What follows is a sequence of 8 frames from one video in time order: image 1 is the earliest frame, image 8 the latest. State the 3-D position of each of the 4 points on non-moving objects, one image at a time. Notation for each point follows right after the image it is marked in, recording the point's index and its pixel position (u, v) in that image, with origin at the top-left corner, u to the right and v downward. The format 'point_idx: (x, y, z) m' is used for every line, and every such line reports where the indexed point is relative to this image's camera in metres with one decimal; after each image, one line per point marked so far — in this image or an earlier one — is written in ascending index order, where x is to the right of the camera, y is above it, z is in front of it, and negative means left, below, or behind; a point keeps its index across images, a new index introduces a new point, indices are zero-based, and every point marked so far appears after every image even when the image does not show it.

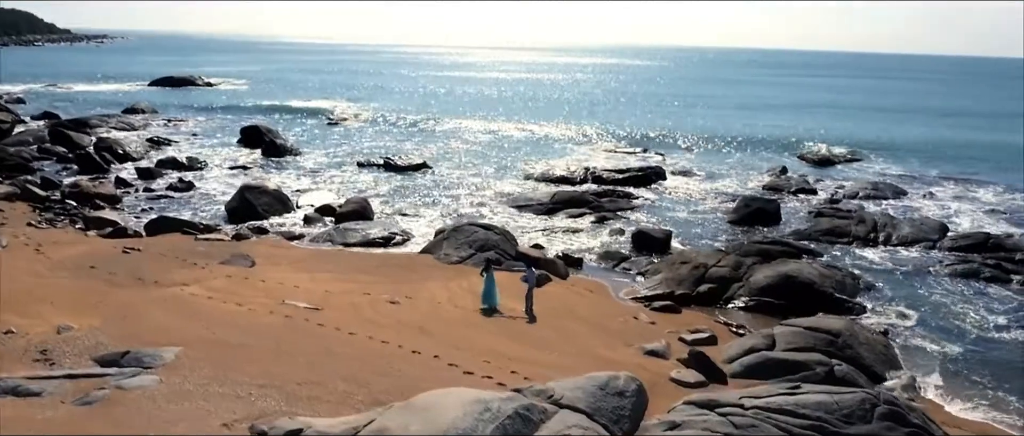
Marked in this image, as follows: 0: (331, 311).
0: (-3.4, -1.8, +15.1) m
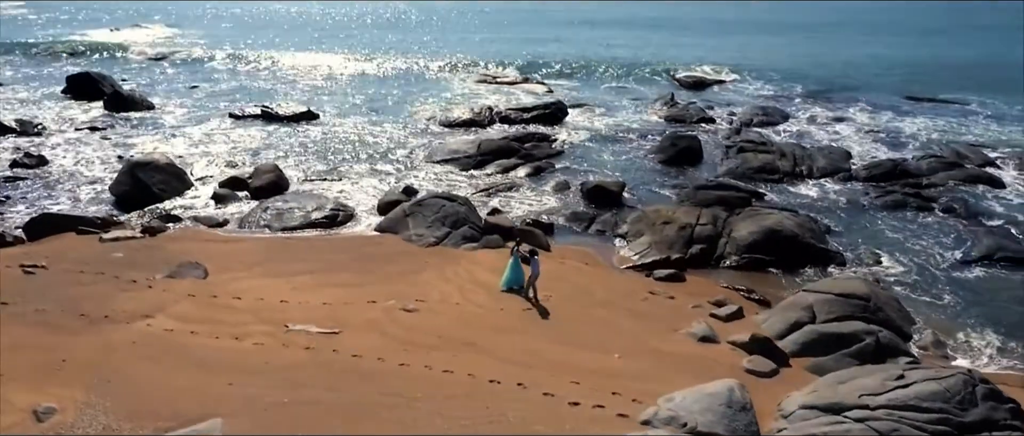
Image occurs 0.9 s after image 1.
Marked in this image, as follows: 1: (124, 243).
0: (-2.6, -1.9, +13.0) m
1: (-8.6, -0.6, +17.5) m
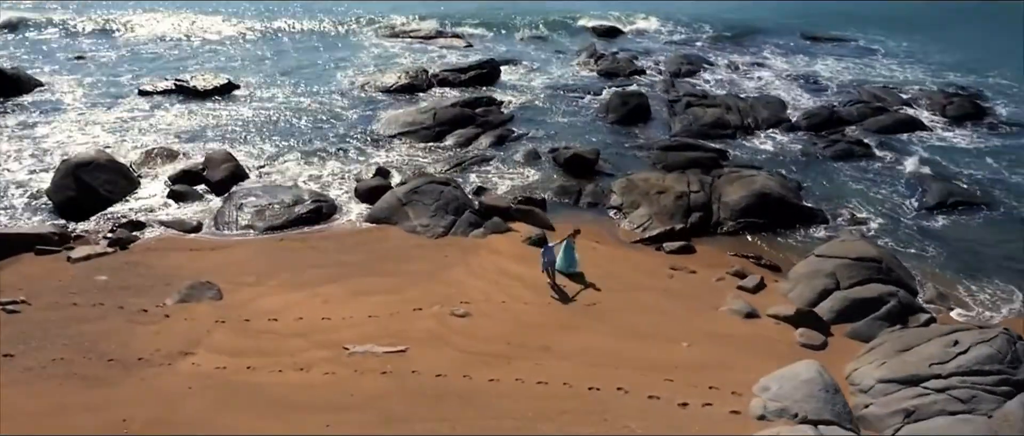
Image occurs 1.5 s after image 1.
0: (-1.5, -2.1, +12.5) m
1: (-8.2, -0.9, +15.7) m
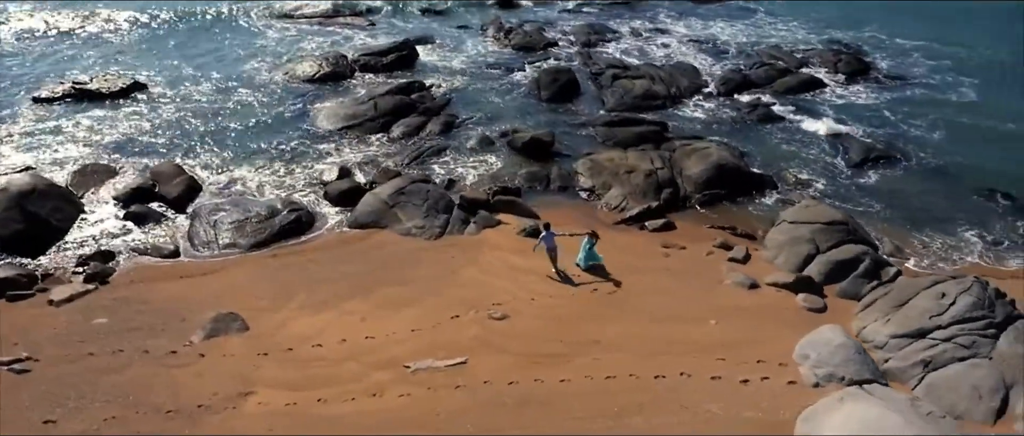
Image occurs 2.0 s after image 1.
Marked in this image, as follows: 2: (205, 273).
0: (-0.5, -2.3, +12.8) m
1: (-7.9, -1.6, +14.7) m
2: (-6.2, -1.1, +16.0) m
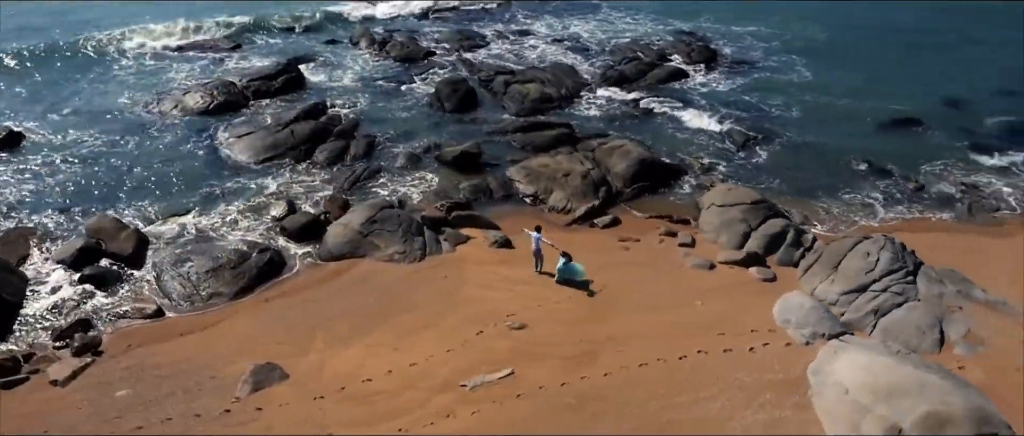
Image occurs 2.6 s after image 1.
0: (+0.2, -2.7, +14.0) m
1: (-7.4, -2.9, +14.1) m
2: (-6.2, -2.2, +15.8) m
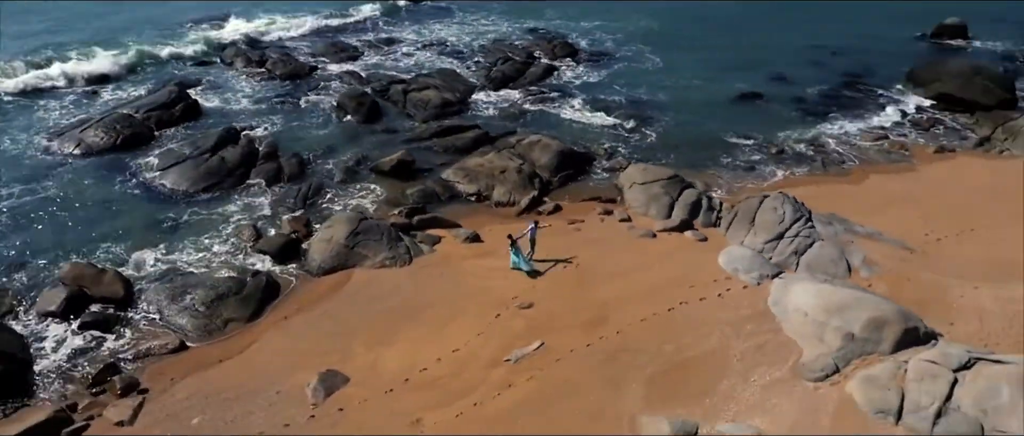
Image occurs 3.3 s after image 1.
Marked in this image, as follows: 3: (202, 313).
0: (+0.7, -2.5, +16.4) m
1: (-6.6, -3.6, +14.7) m
2: (-5.9, -2.8, +16.6) m
3: (-7.0, -2.2, +17.6) m
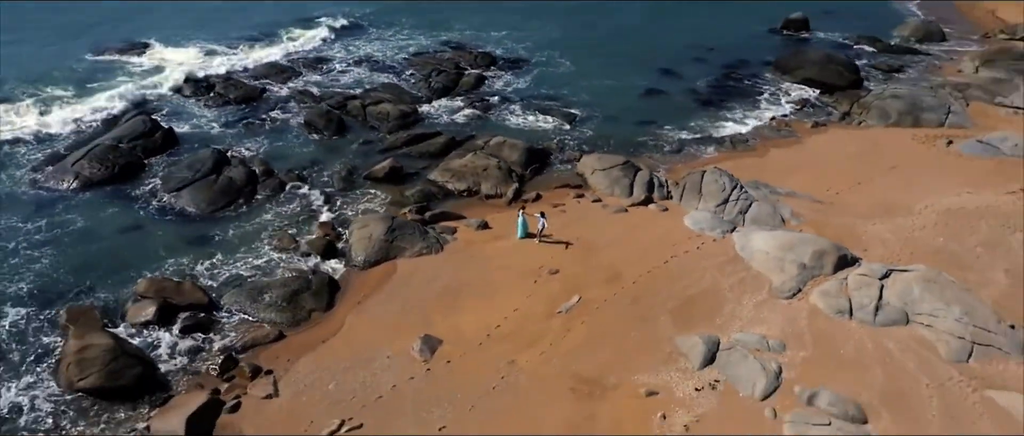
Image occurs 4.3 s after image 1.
0: (+1.8, -2.0, +20.9) m
1: (-4.9, -3.8, +17.9) m
2: (-4.6, -2.9, +19.8) m
3: (-6.0, -2.4, +20.6) m
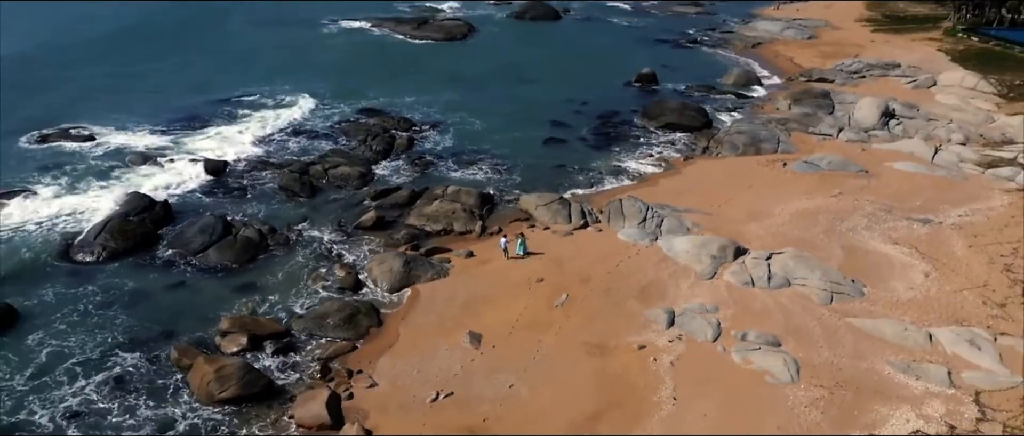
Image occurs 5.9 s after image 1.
0: (+2.0, -2.7, +28.4) m
1: (-3.8, -4.8, +24.0) m
2: (-4.0, -4.1, +26.0) m
3: (-5.5, -3.7, +26.5) m
